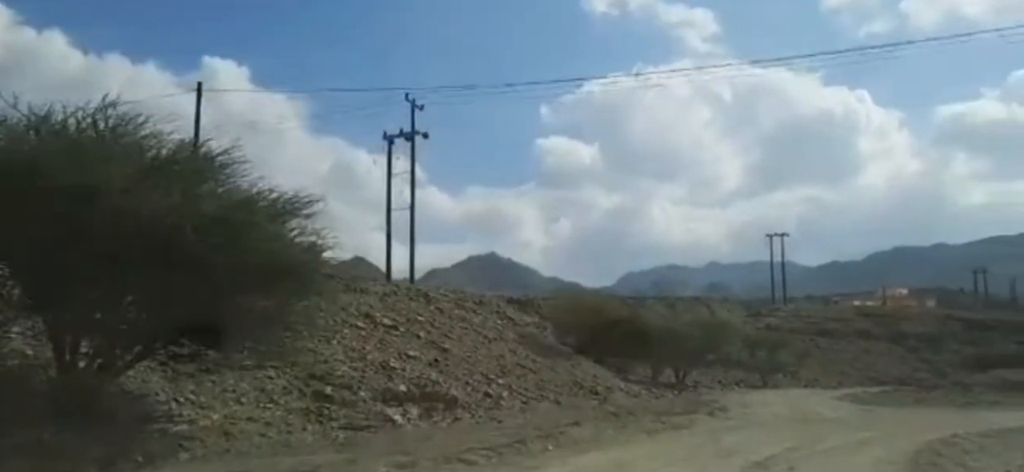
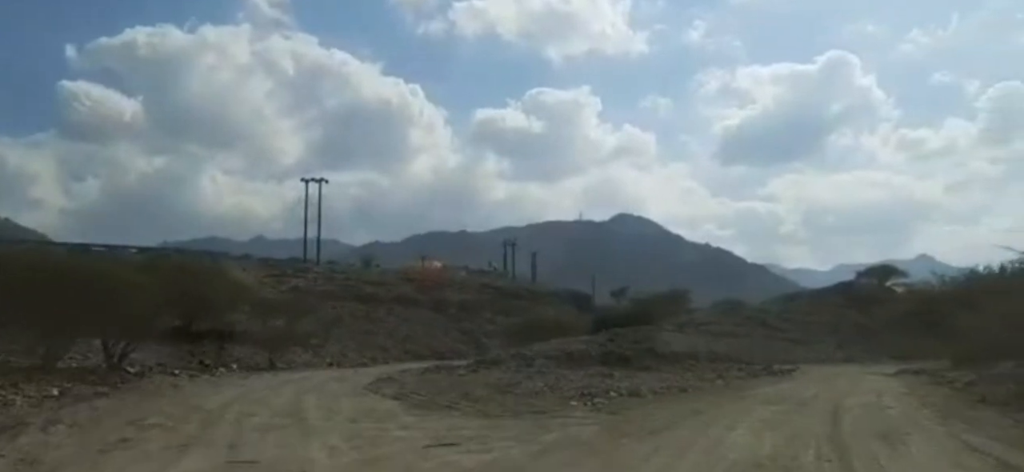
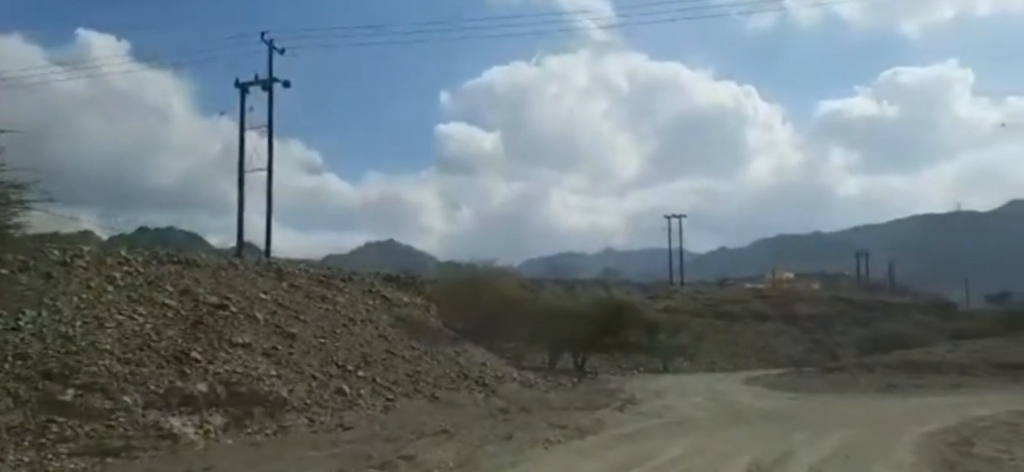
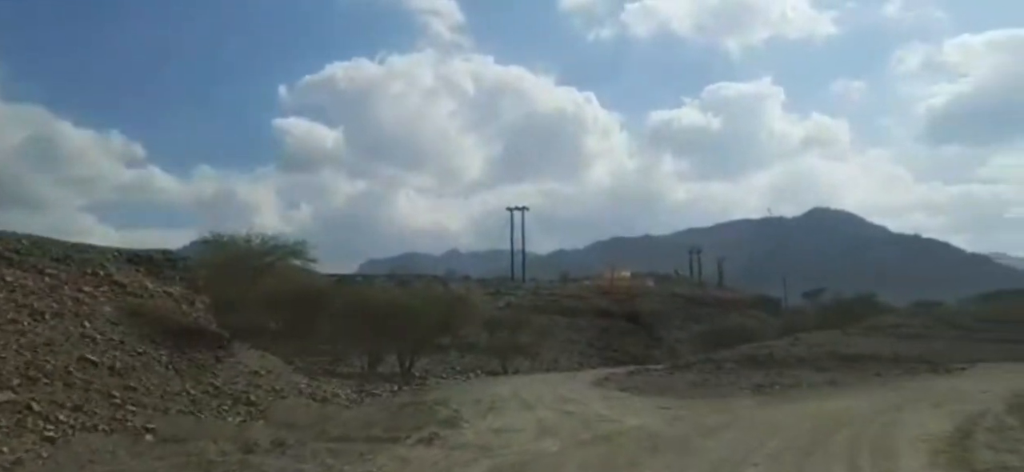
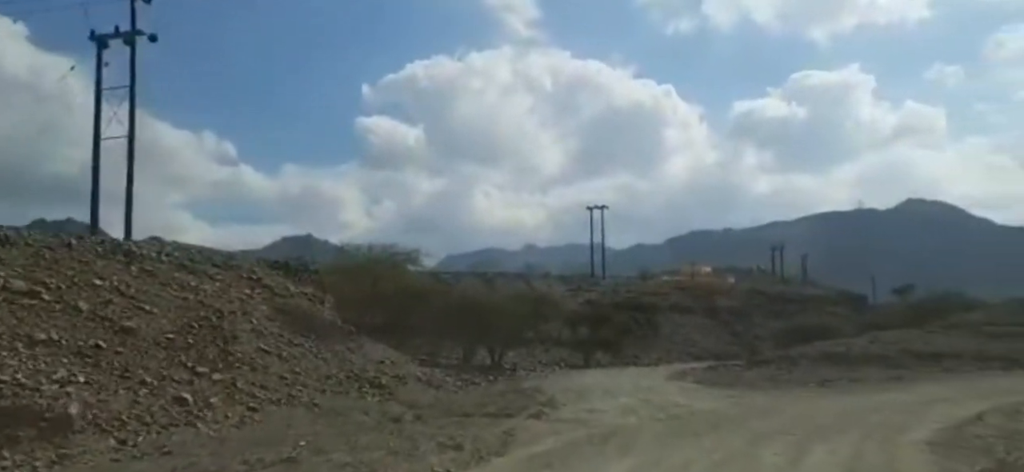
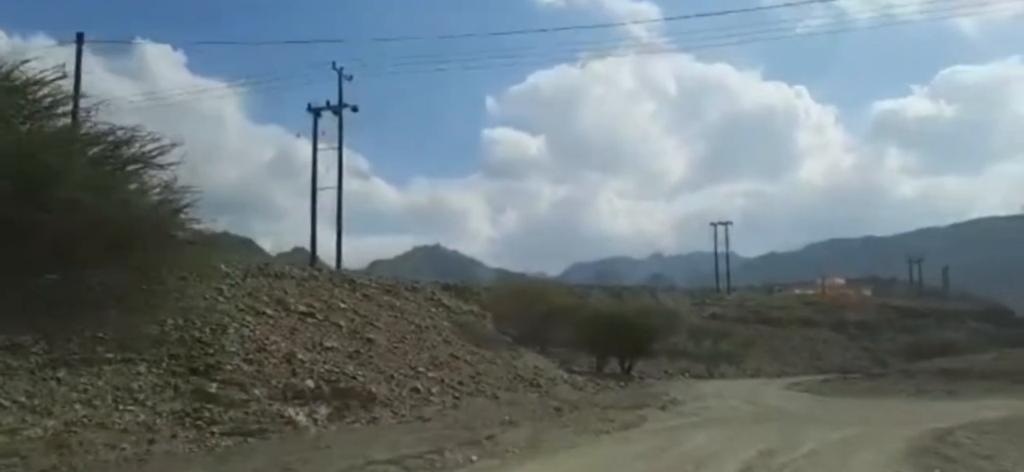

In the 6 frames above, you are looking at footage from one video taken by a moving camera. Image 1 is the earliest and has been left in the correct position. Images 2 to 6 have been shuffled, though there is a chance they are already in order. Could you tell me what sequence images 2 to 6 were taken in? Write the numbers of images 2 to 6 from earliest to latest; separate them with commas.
6, 3, 5, 4, 2
